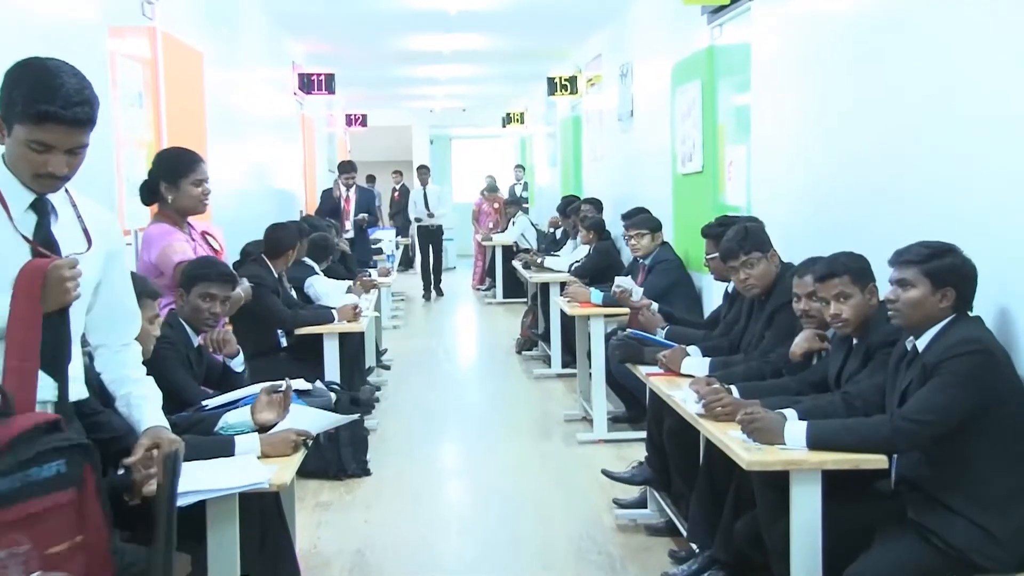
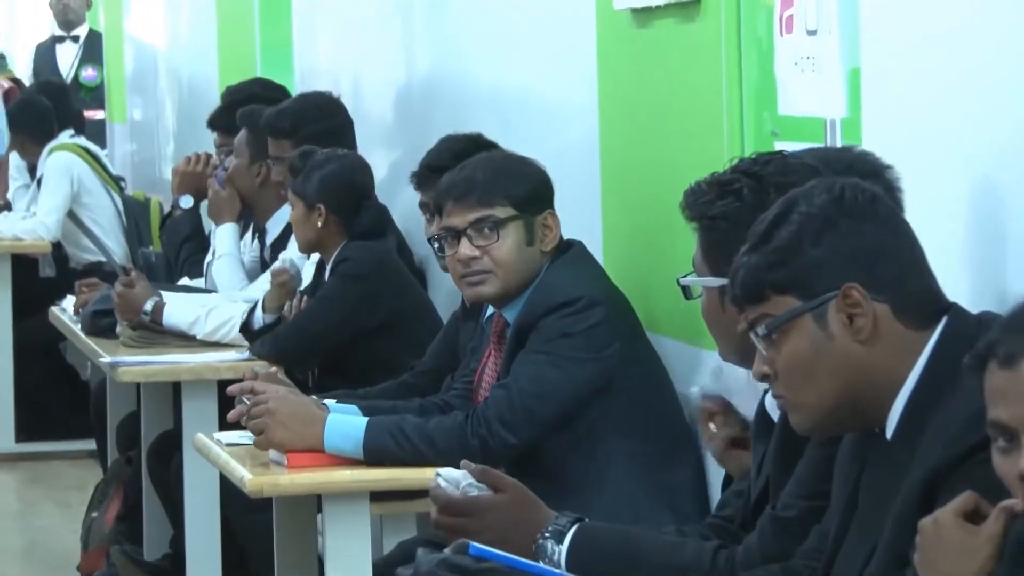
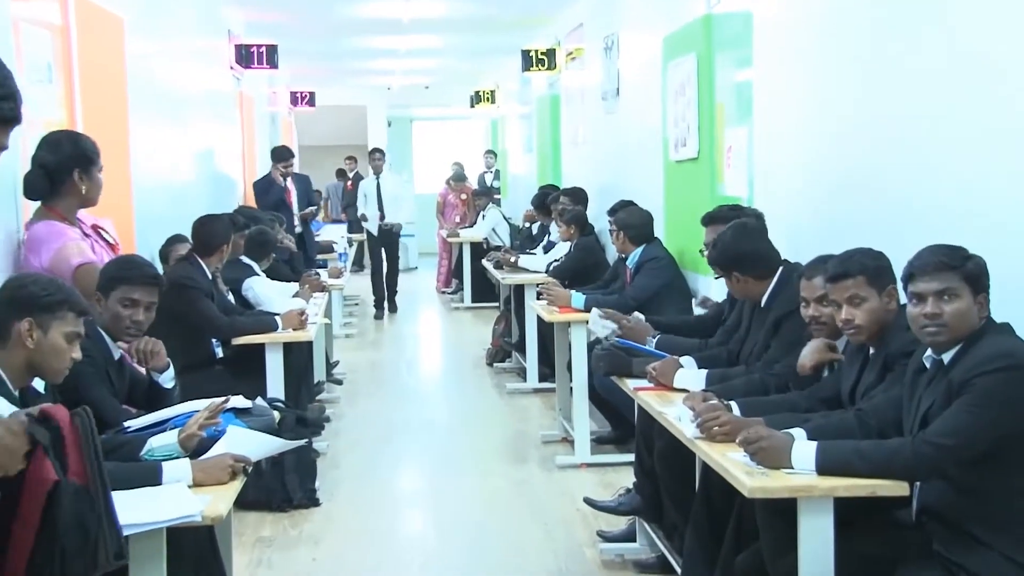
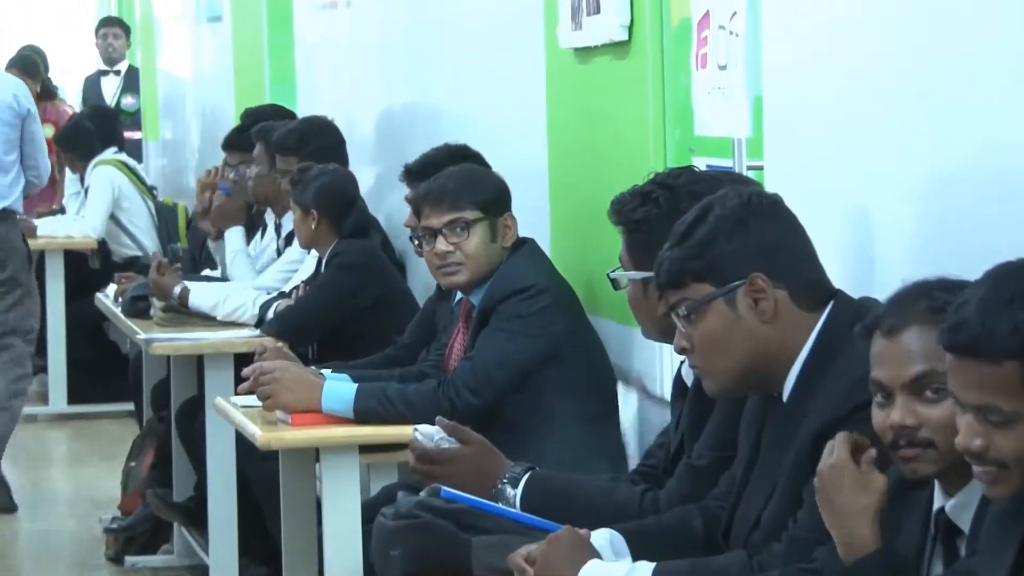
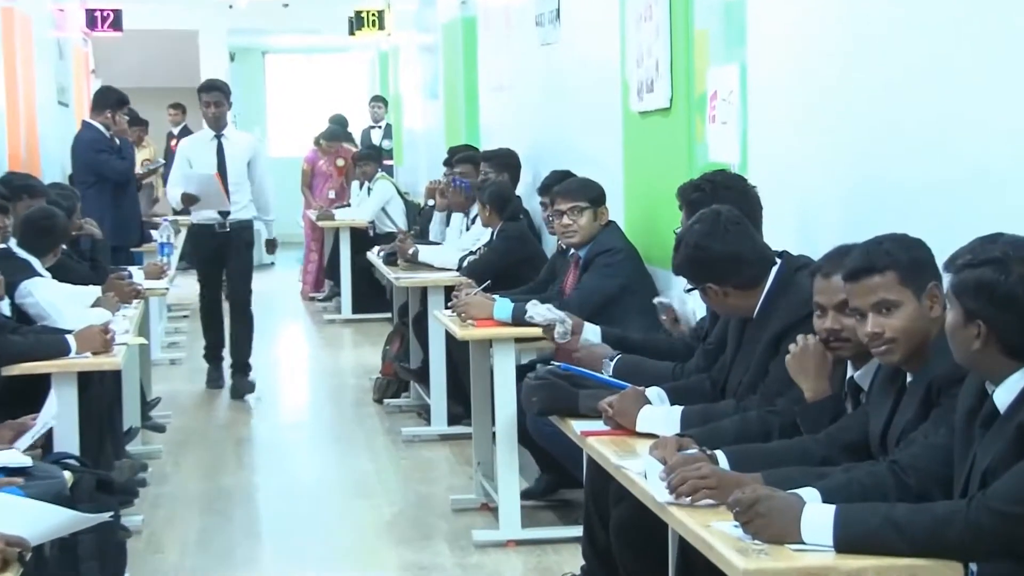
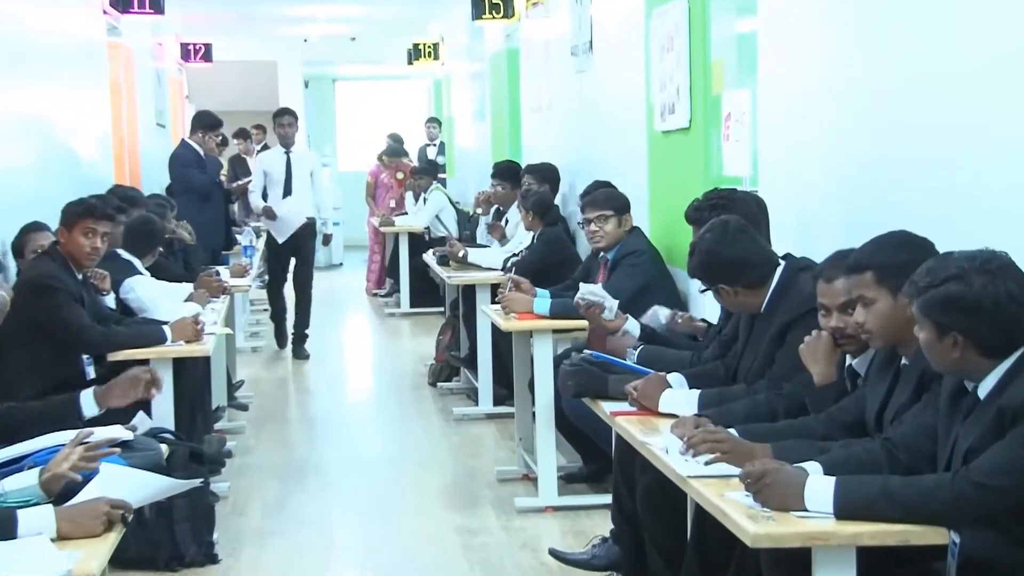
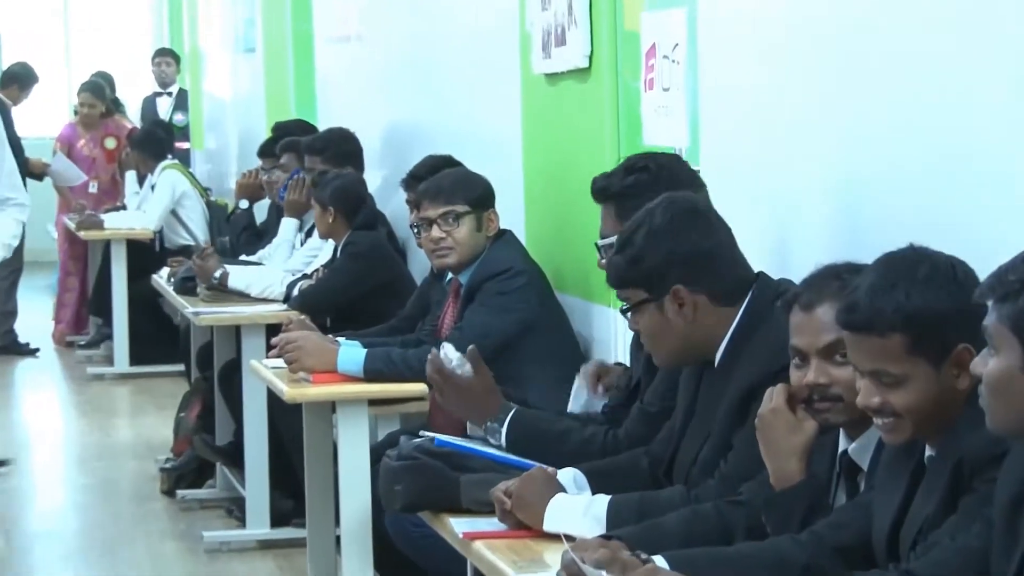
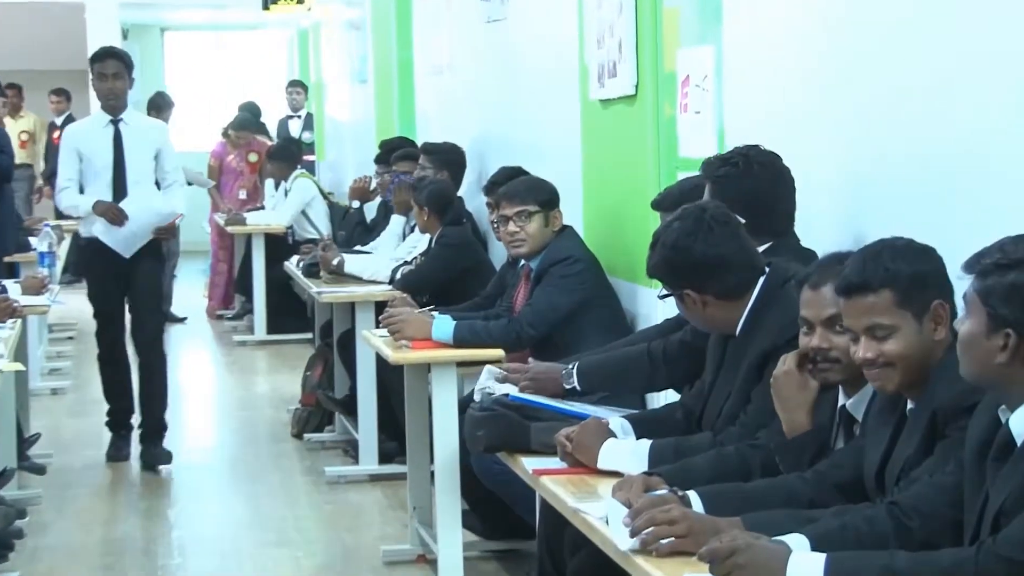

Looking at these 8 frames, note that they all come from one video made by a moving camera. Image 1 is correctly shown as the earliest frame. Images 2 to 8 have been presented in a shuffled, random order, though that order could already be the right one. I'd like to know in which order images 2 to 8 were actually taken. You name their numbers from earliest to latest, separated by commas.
3, 6, 5, 8, 7, 4, 2
